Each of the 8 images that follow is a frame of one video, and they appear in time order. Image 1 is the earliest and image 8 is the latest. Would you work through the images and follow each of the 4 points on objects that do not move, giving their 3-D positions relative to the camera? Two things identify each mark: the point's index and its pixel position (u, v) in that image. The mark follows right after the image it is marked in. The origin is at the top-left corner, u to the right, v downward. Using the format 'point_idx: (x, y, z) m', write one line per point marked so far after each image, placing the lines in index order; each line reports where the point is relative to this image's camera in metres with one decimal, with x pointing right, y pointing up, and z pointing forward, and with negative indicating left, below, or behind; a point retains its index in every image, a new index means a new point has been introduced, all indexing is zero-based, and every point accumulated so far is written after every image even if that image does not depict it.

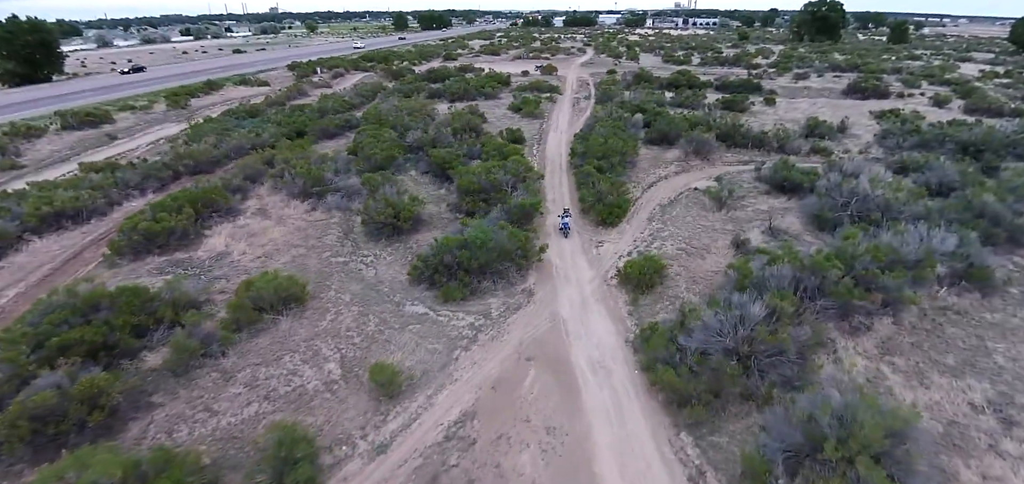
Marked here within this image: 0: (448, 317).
0: (-1.4, -1.6, +10.0) m
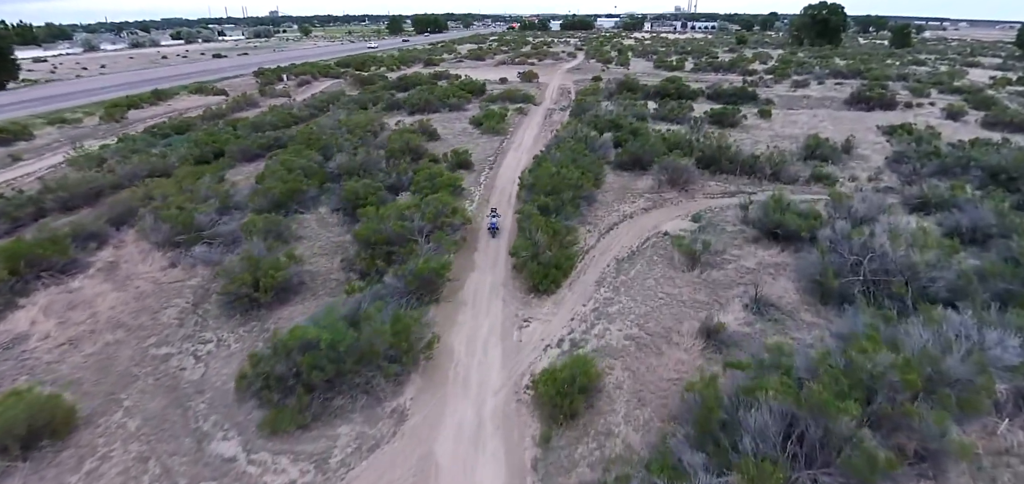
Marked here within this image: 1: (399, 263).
0: (-3.6, -3.2, +6.7) m
1: (-2.6, -0.5, +10.8) m
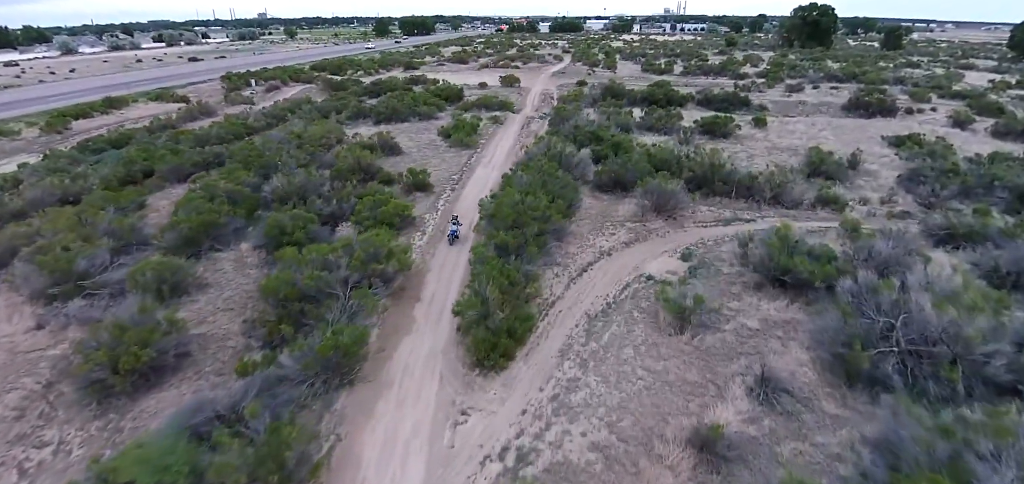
0: (-4.6, -4.3, +4.4) m
1: (-3.7, -1.6, +8.5) m
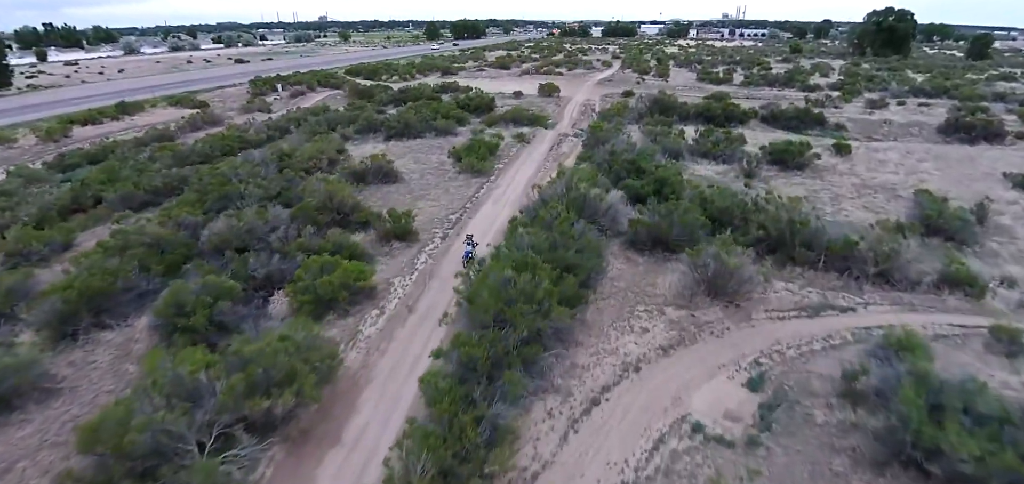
0: (-5.8, -5.8, +1.1) m
1: (-4.4, -3.2, +5.2) m
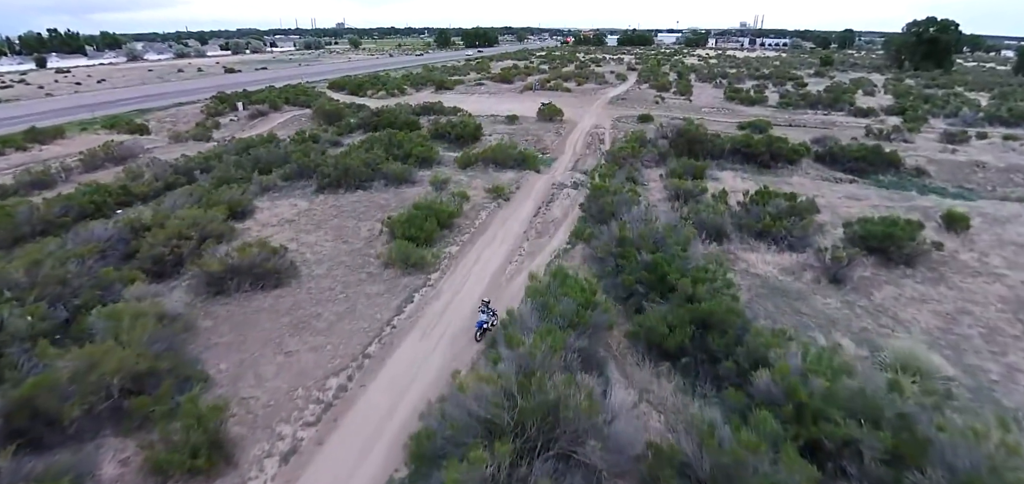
0: (-7.6, -8.9, -5.1) m
1: (-6.0, -6.3, -1.1) m
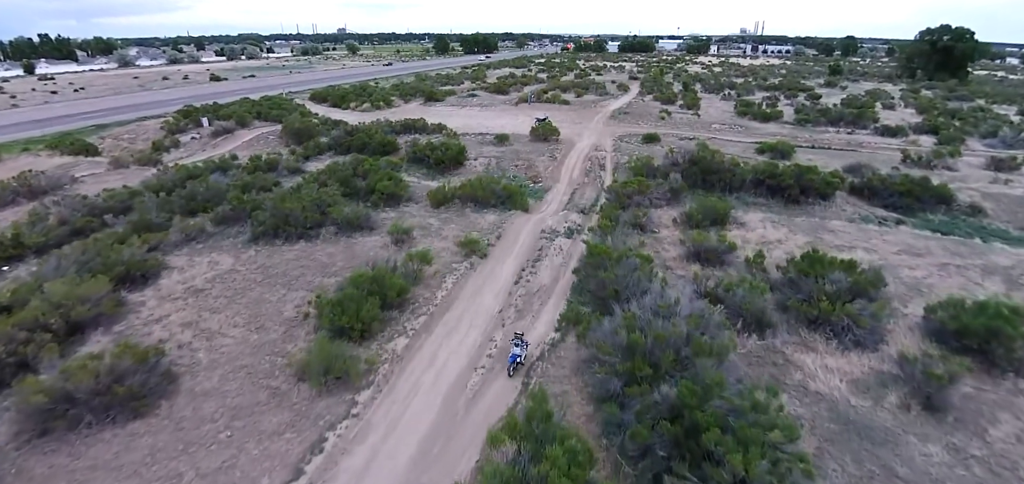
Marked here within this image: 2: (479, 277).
0: (-8.3, -10.5, -8.6) m
1: (-6.7, -8.0, -4.5) m
2: (-0.8, -0.9, +12.3) m
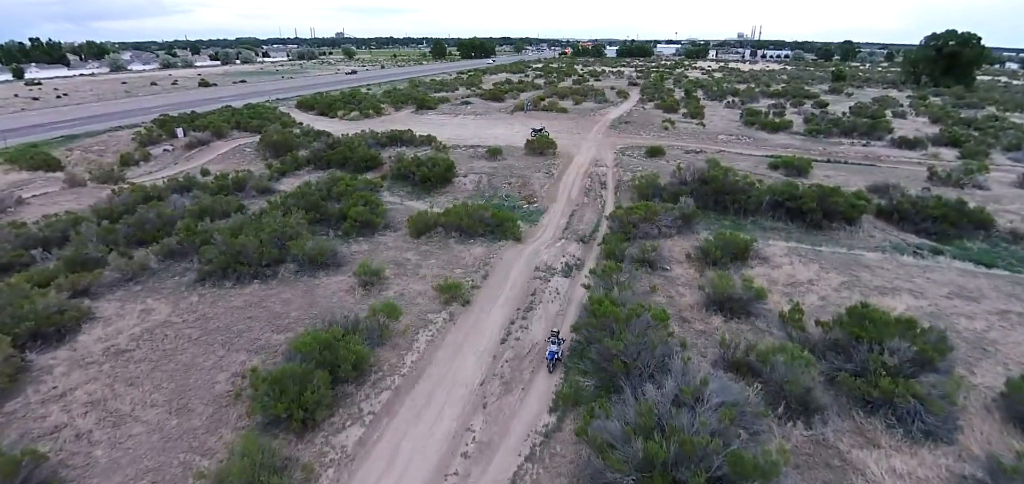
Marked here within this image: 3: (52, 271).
0: (-8.5, -11.5, -10.6) m
1: (-7.0, -9.0, -6.5) m
2: (-1.1, -1.9, +10.4) m
3: (-12.4, -0.6, +12.7) m
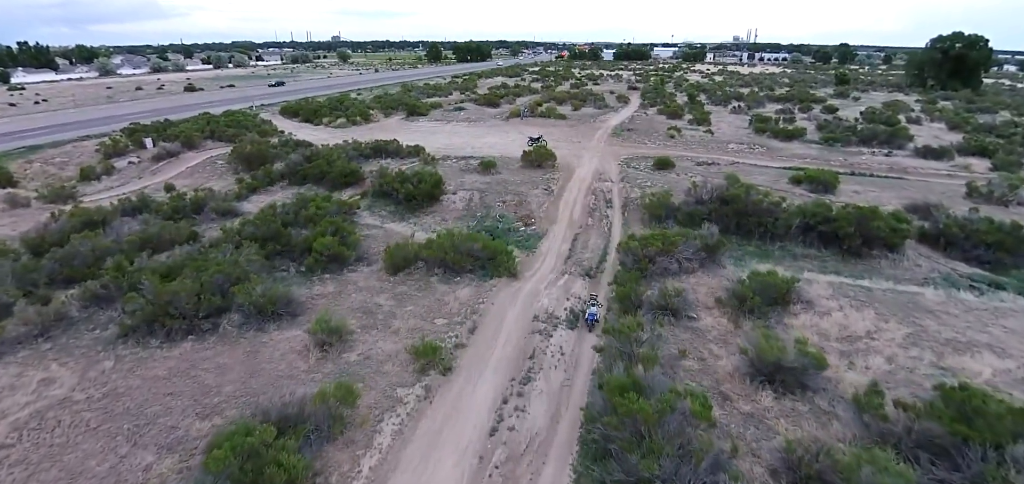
0: (-8.5, -12.3, -13.0) m
1: (-7.0, -9.8, -8.8) m
2: (-1.3, -2.9, +8.1) m
3: (-12.6, -1.6, +10.4) m
